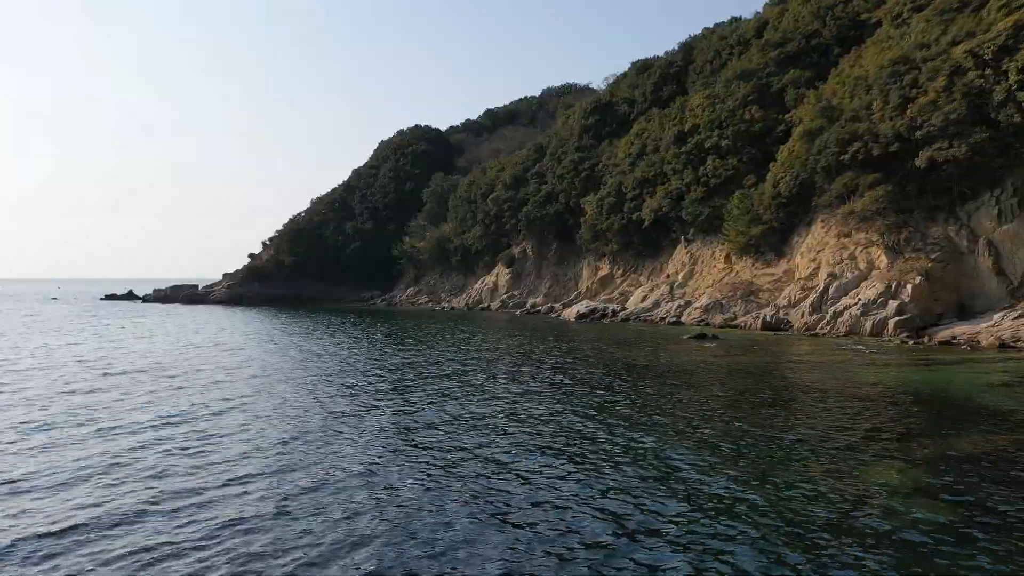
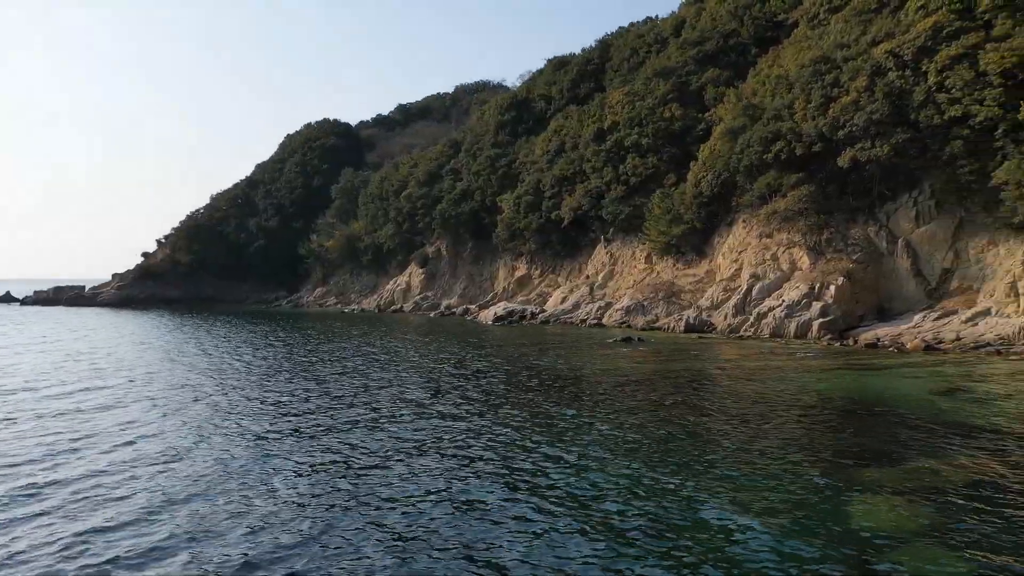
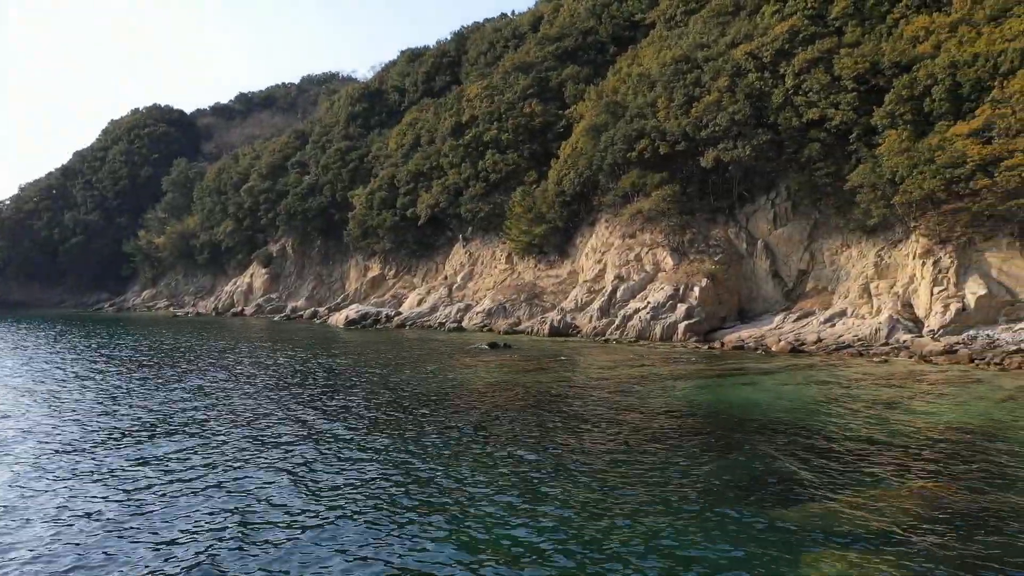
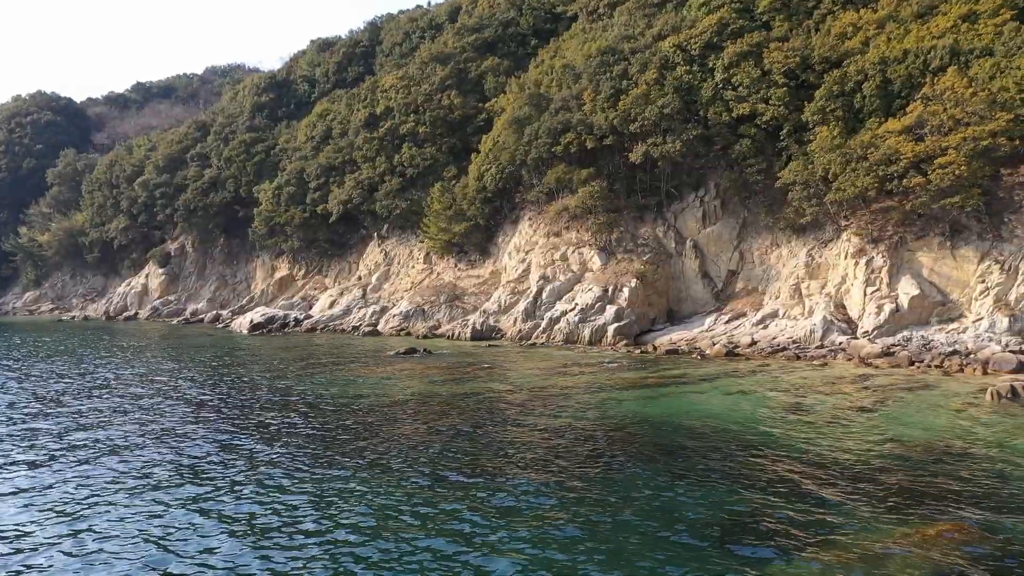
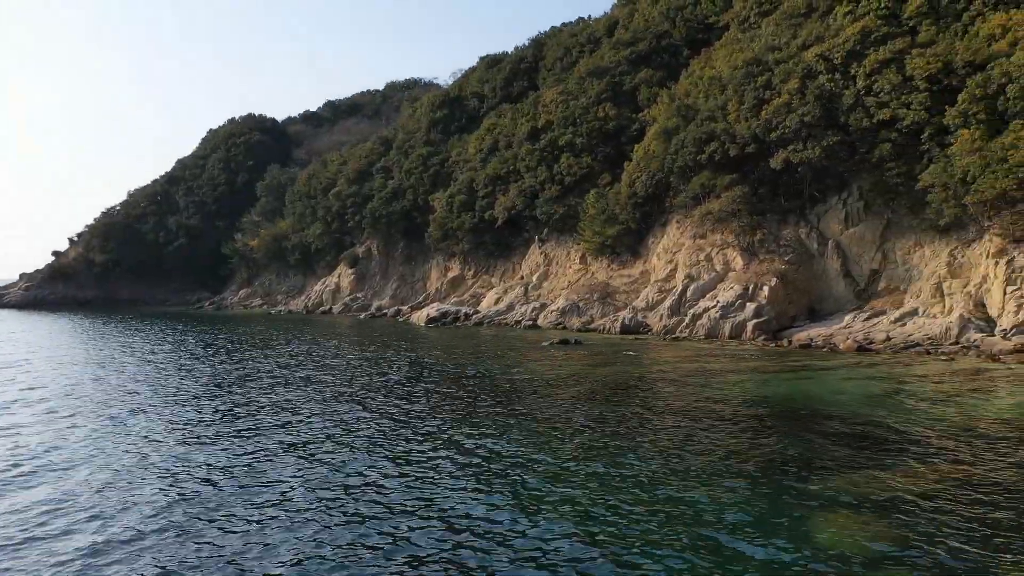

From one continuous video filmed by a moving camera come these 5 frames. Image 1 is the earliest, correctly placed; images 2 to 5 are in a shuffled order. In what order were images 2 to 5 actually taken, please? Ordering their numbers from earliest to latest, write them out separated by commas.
2, 5, 3, 4
